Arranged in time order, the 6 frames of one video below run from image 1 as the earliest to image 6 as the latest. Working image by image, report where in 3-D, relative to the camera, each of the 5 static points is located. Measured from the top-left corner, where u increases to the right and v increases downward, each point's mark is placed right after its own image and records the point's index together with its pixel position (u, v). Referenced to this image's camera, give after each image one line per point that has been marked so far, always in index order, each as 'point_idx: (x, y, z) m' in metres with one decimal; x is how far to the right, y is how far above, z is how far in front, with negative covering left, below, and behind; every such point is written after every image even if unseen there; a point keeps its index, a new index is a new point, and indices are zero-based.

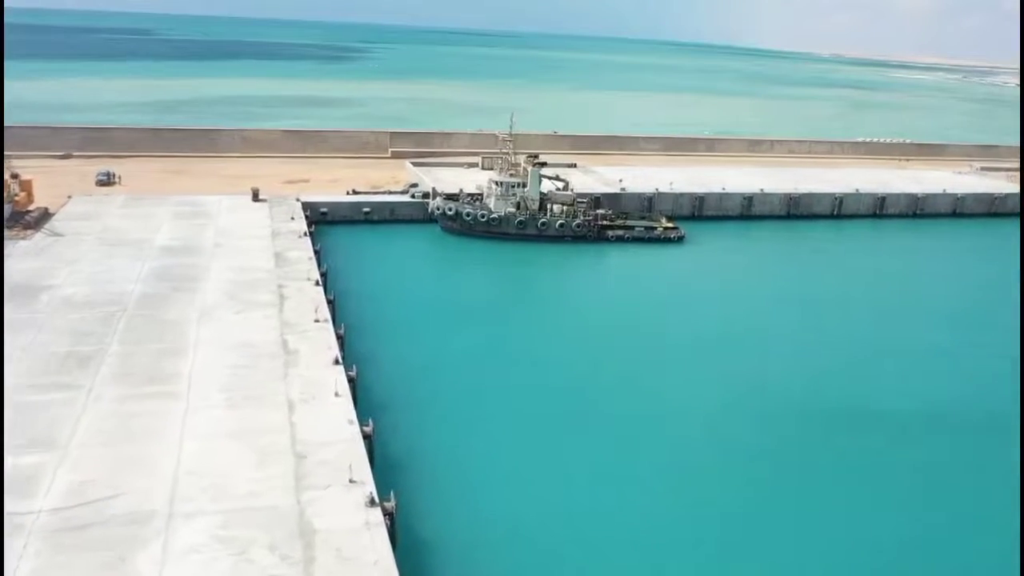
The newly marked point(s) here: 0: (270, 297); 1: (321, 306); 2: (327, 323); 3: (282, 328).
0: (-5.4, -0.2, +18.4) m
1: (-4.1, -0.4, +17.9) m
2: (-3.8, -0.7, +16.9) m
3: (-4.6, -0.8, +16.7) m
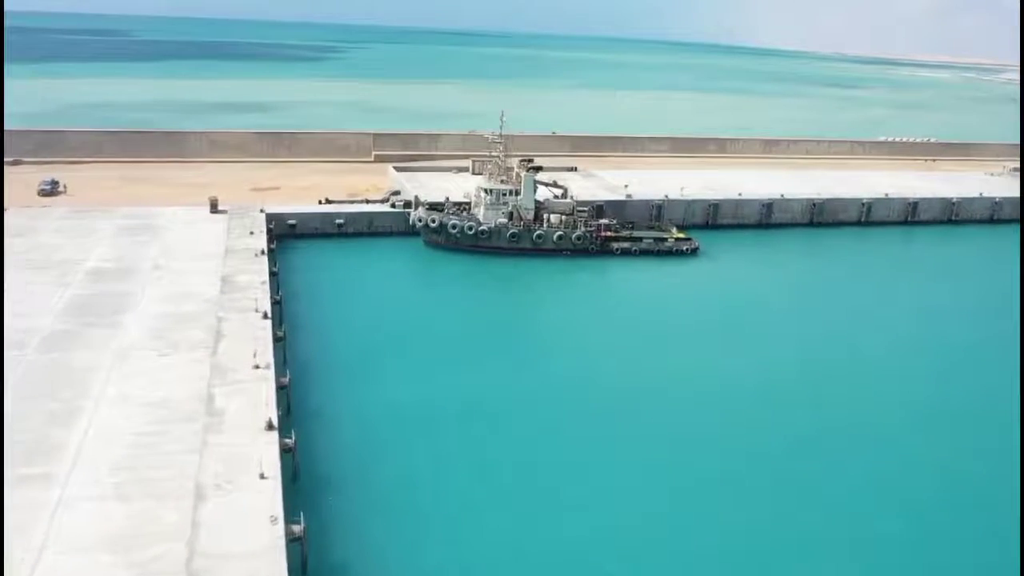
0: (-5.6, -0.9, +15.2) m
1: (-4.4, -1.1, +14.7) m
2: (-4.0, -1.4, +13.8) m
3: (-4.9, -1.5, +13.5) m
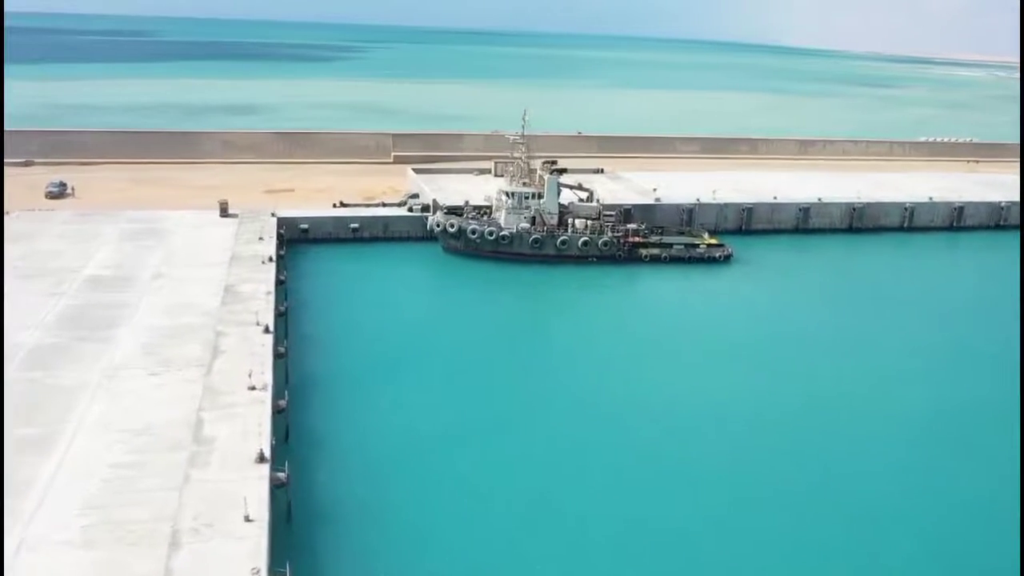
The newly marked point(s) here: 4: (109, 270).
0: (-5.3, -1.1, +14.1) m
1: (-4.1, -1.3, +13.6) m
2: (-3.7, -1.6, +12.6) m
3: (-4.6, -1.7, +12.4) m
4: (-8.9, +0.4, +18.3) m
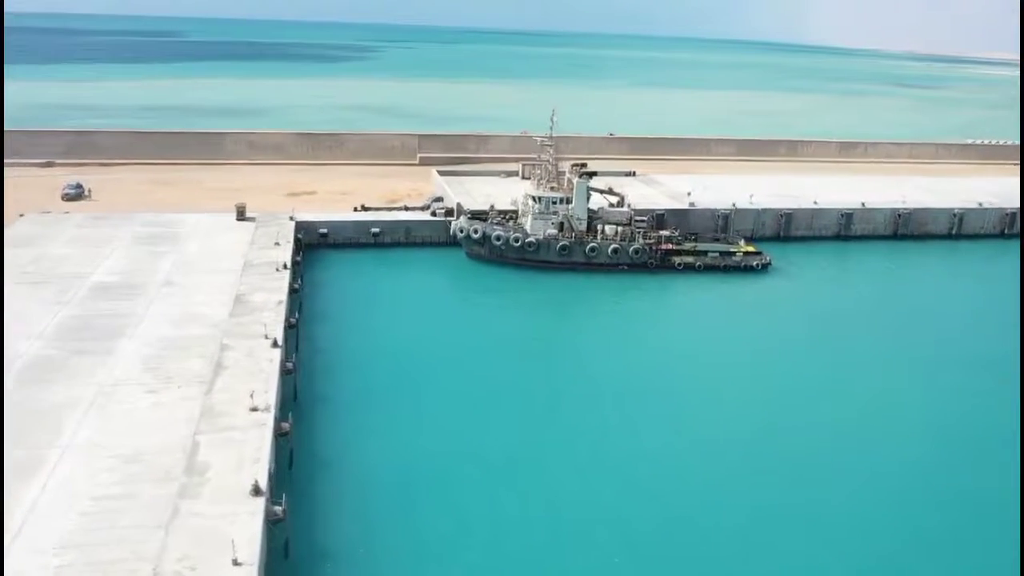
0: (-4.9, -1.3, +13.3) m
1: (-3.7, -1.5, +12.7) m
2: (-3.5, -1.8, +11.7) m
3: (-4.3, -1.9, +11.5) m
4: (-8.3, +0.2, +17.6) m
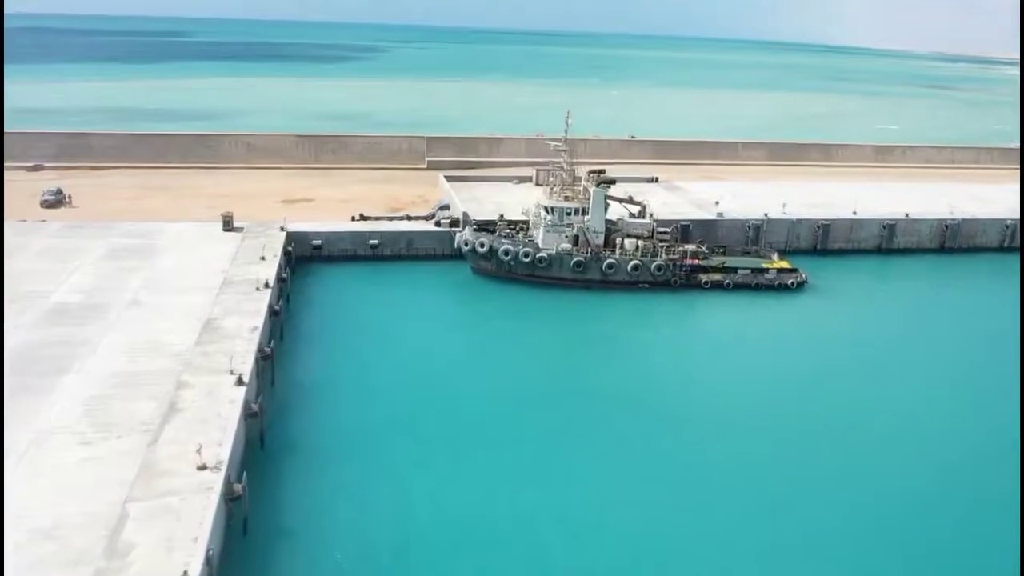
0: (-4.9, -1.7, +11.5) m
1: (-3.7, -1.9, +10.8) m
2: (-3.5, -2.2, +9.8) m
3: (-4.4, -2.3, +9.6) m
4: (-8.2, -0.2, +15.8) m
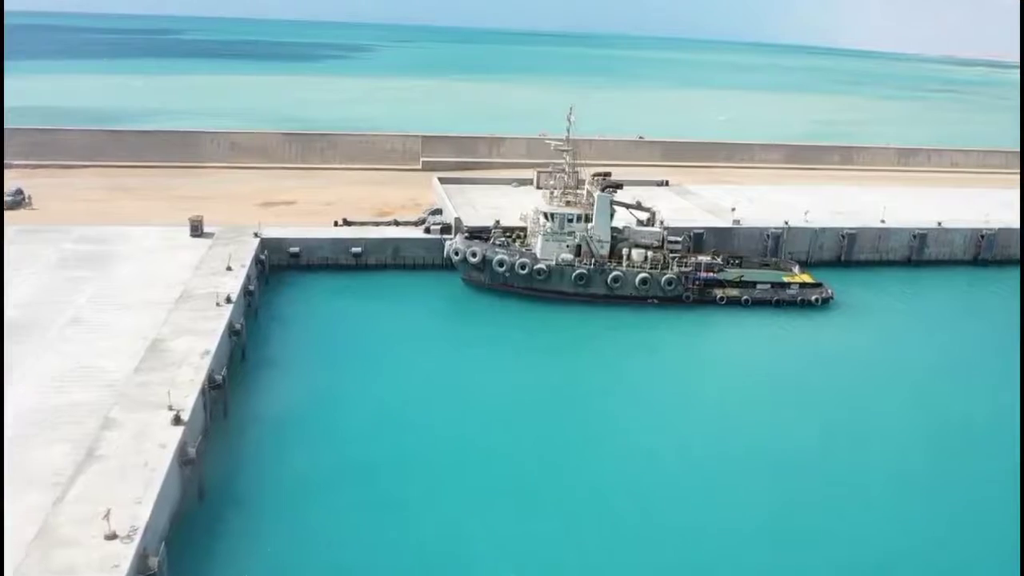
0: (-5.1, -1.9, +9.6) m
1: (-3.9, -2.2, +8.9) m
2: (-3.7, -2.5, +8.0) m
3: (-4.6, -2.6, +7.8) m
4: (-8.4, -0.4, +14.0) m
